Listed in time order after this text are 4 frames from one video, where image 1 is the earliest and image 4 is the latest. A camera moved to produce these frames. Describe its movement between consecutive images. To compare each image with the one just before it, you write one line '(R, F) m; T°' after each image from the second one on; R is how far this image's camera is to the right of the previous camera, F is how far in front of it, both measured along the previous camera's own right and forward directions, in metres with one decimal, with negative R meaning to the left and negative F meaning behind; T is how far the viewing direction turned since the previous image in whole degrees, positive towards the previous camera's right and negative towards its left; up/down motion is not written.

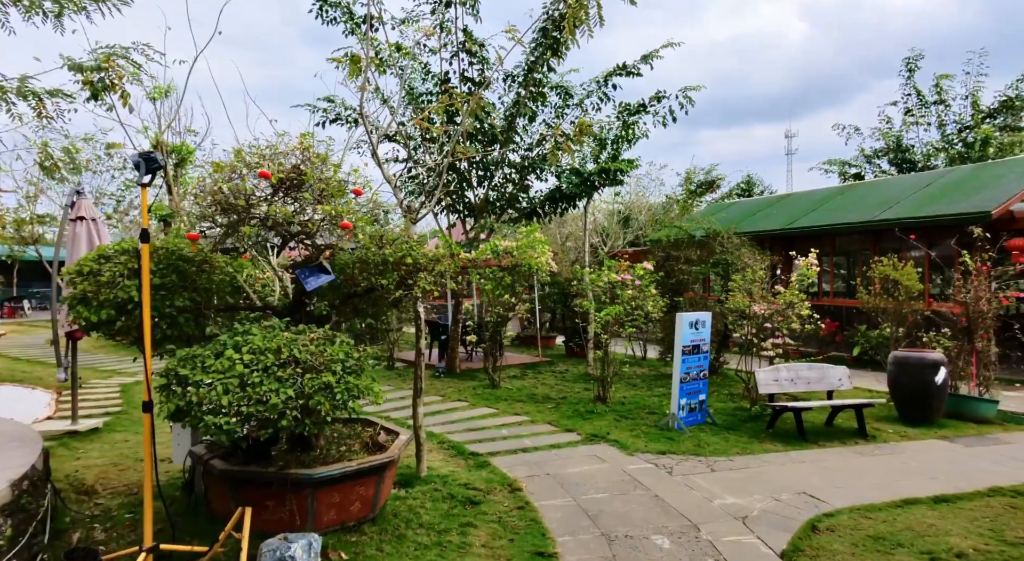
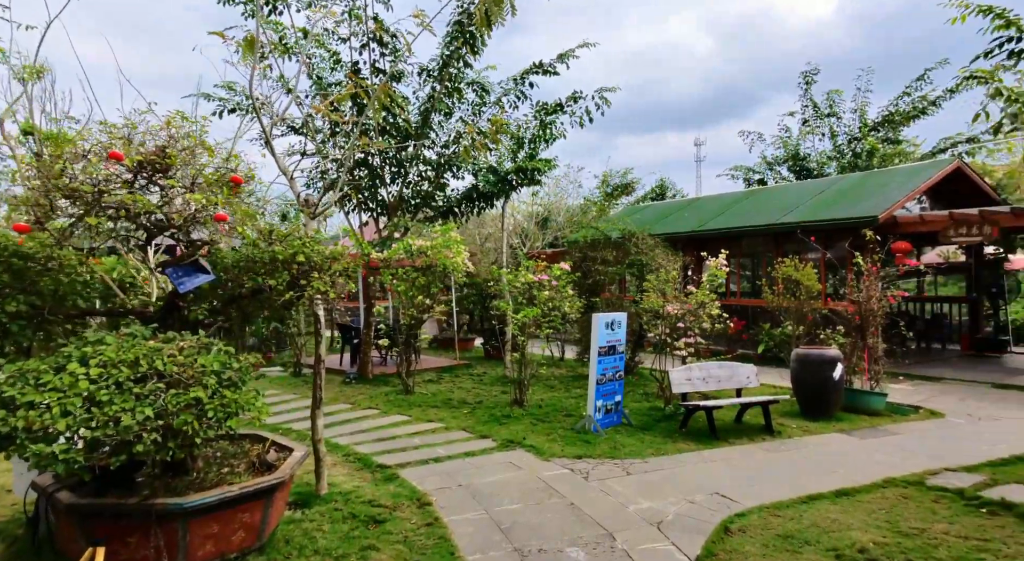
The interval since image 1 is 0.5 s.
(0.0, +0.2) m; +6°
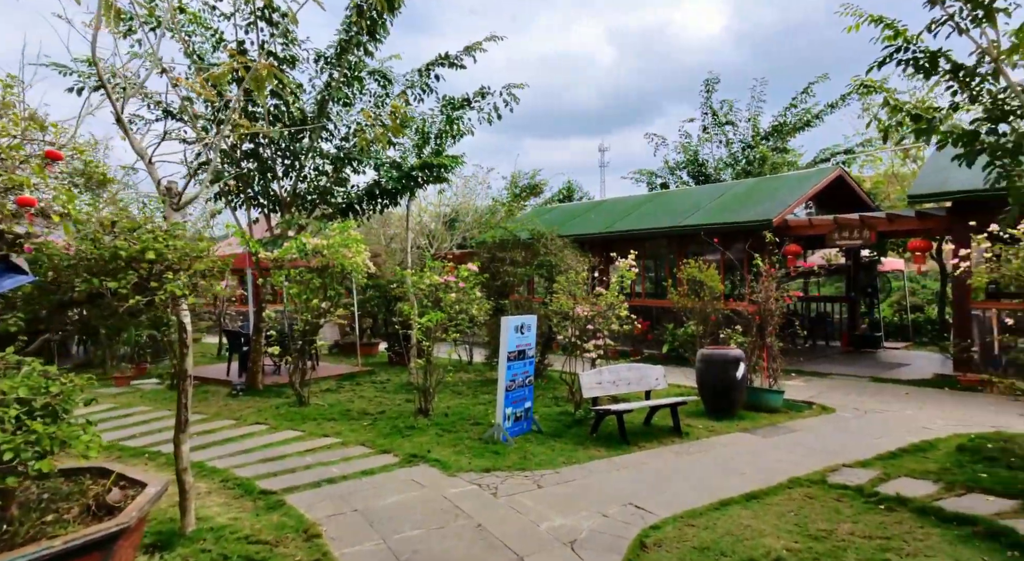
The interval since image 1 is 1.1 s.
(0.0, +0.3) m; +7°
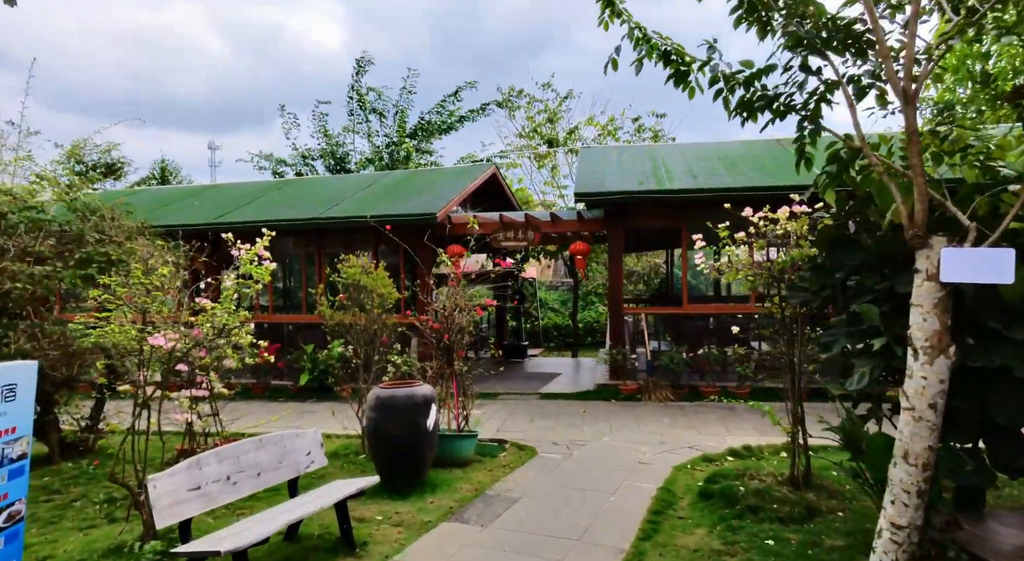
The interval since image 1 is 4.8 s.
(+0.5, +3.3) m; +29°
